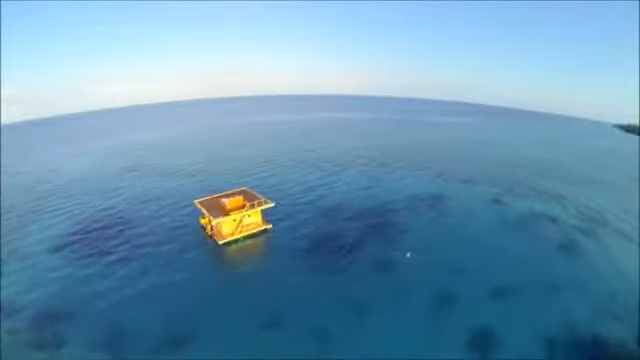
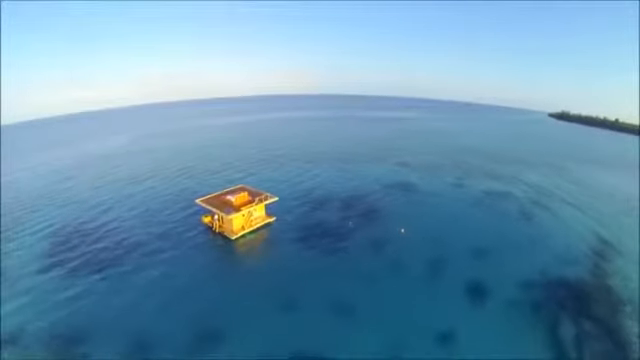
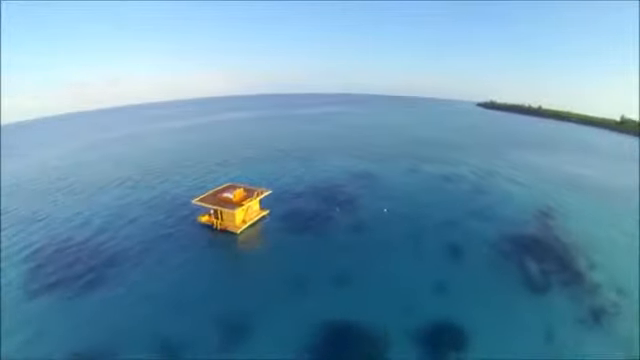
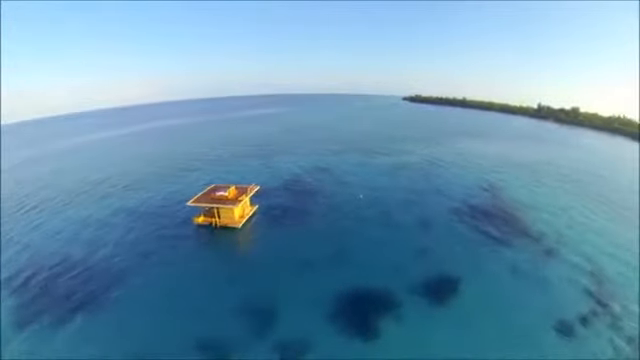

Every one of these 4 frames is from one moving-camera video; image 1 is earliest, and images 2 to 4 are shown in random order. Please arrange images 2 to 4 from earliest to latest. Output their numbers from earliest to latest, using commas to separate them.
2, 3, 4
